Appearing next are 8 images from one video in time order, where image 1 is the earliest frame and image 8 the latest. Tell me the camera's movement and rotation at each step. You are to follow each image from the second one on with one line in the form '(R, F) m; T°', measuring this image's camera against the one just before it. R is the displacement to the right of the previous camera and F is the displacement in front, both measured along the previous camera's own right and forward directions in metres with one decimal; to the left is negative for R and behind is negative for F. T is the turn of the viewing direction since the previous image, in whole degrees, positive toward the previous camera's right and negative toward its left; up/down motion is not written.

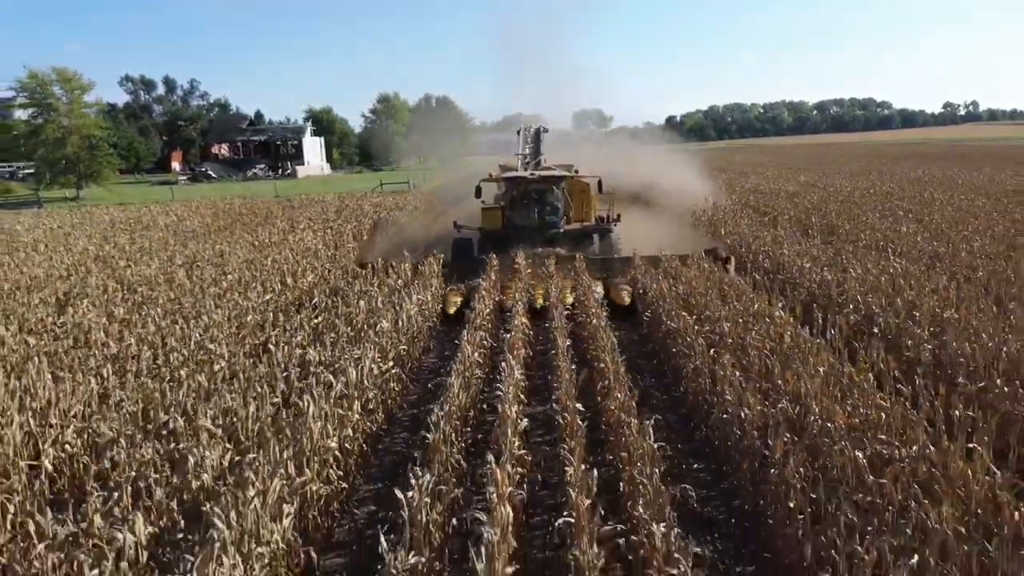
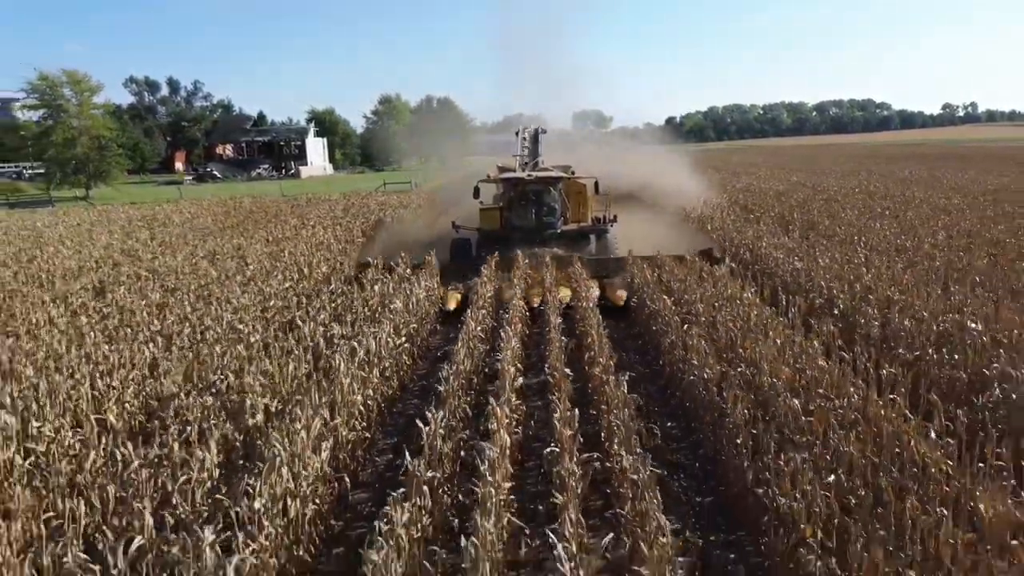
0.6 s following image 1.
(0.0, -1.0) m; 0°
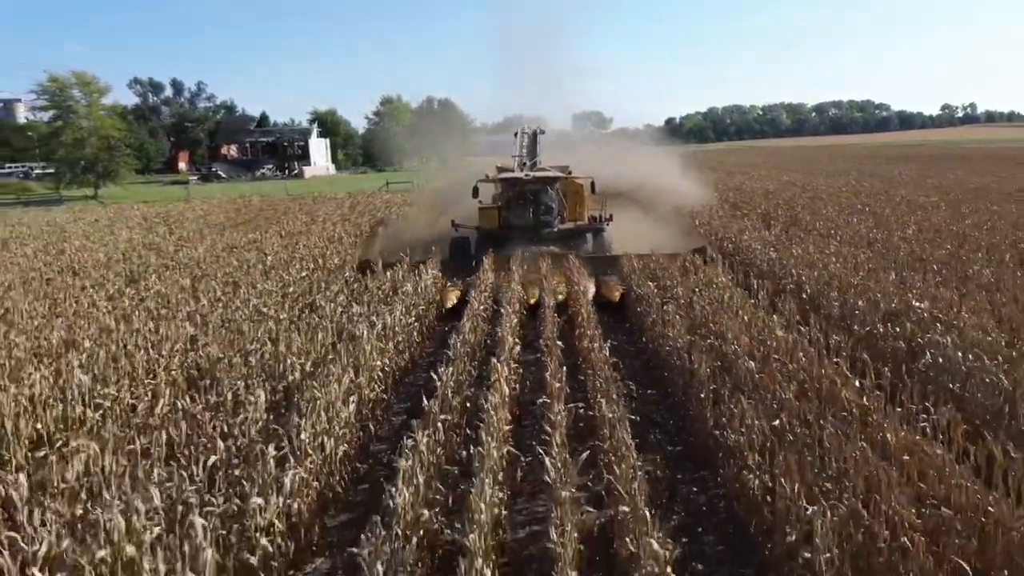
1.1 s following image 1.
(0.0, -1.0) m; 0°
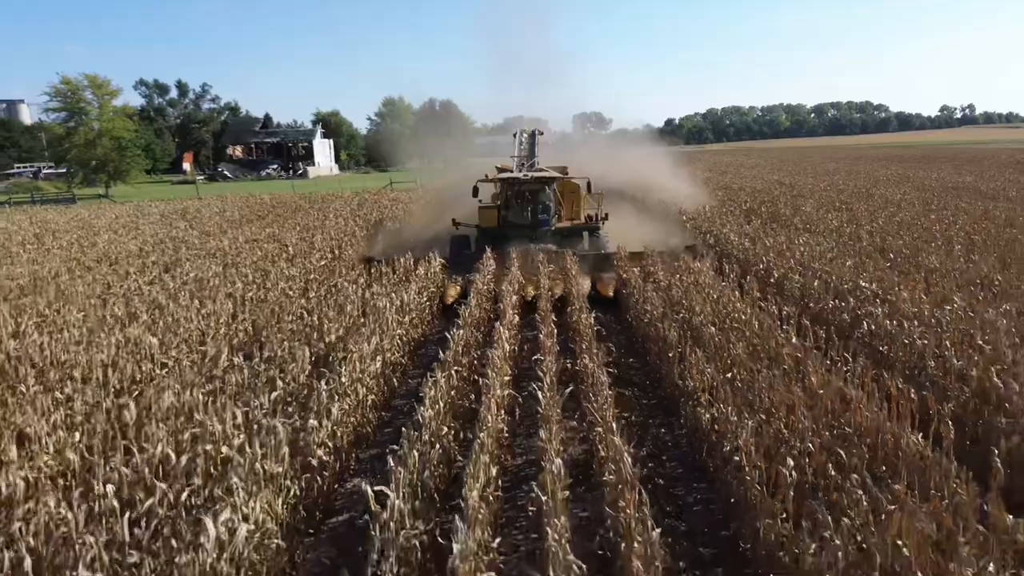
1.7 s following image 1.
(0.0, -1.2) m; 0°
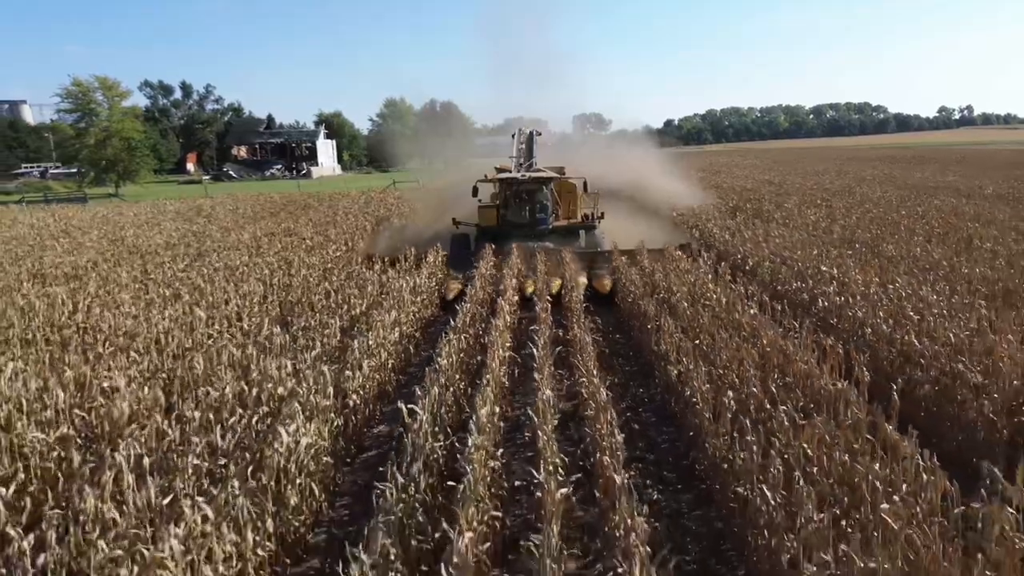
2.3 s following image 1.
(0.0, -1.2) m; 0°
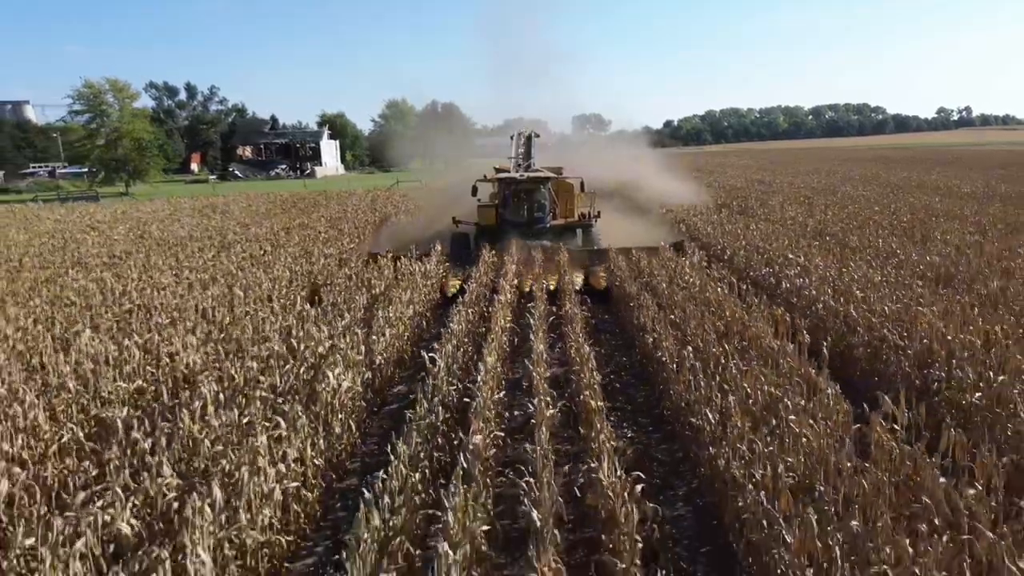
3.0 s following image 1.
(0.0, -1.3) m; 0°
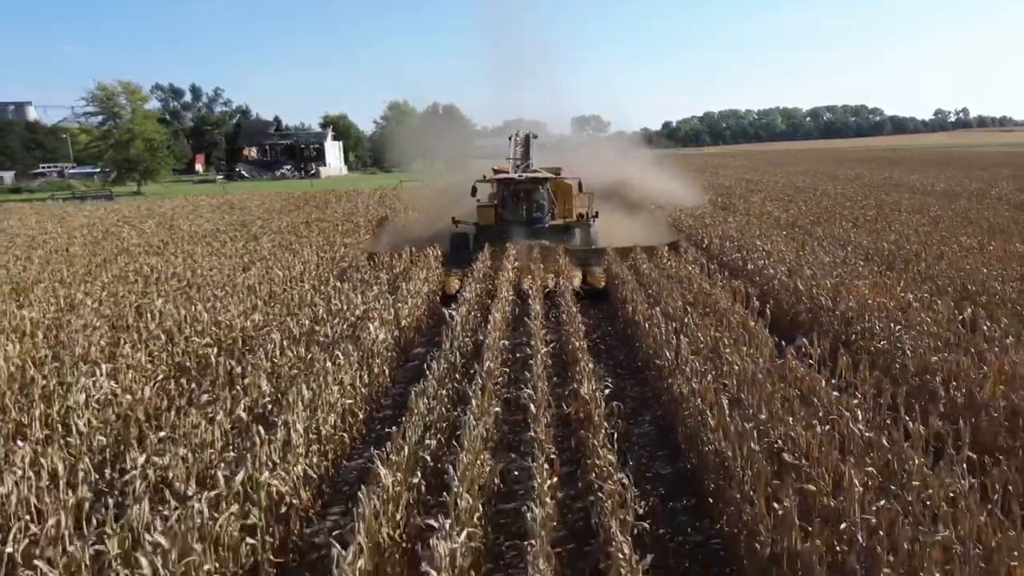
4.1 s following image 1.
(0.0, -1.6) m; 0°
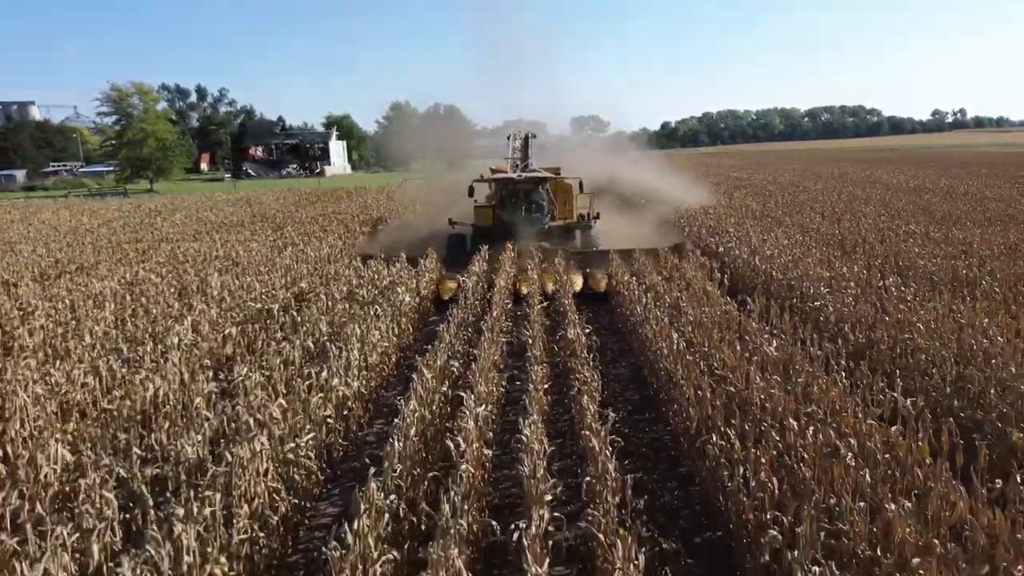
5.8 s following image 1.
(0.0, -1.8) m; 0°
